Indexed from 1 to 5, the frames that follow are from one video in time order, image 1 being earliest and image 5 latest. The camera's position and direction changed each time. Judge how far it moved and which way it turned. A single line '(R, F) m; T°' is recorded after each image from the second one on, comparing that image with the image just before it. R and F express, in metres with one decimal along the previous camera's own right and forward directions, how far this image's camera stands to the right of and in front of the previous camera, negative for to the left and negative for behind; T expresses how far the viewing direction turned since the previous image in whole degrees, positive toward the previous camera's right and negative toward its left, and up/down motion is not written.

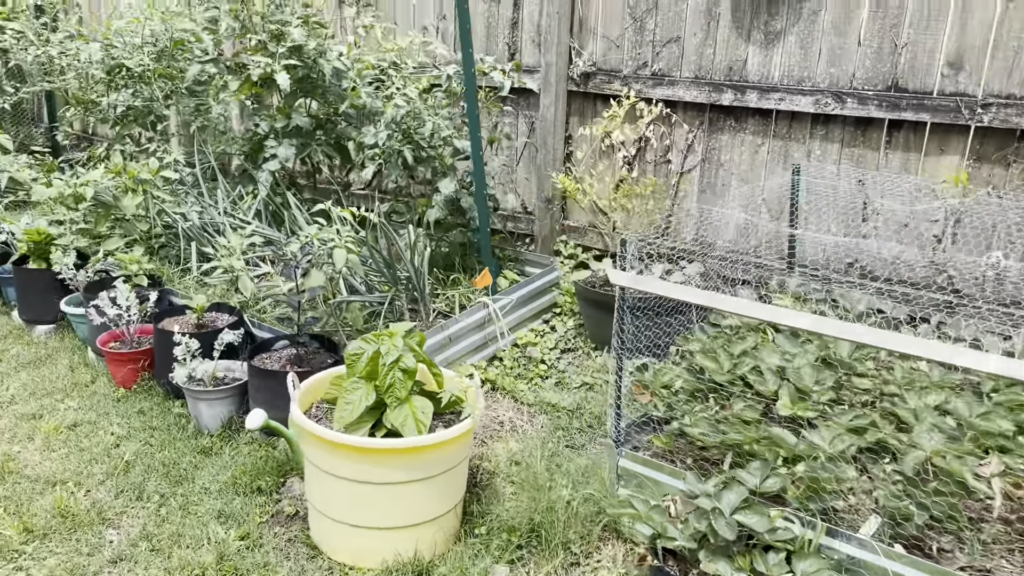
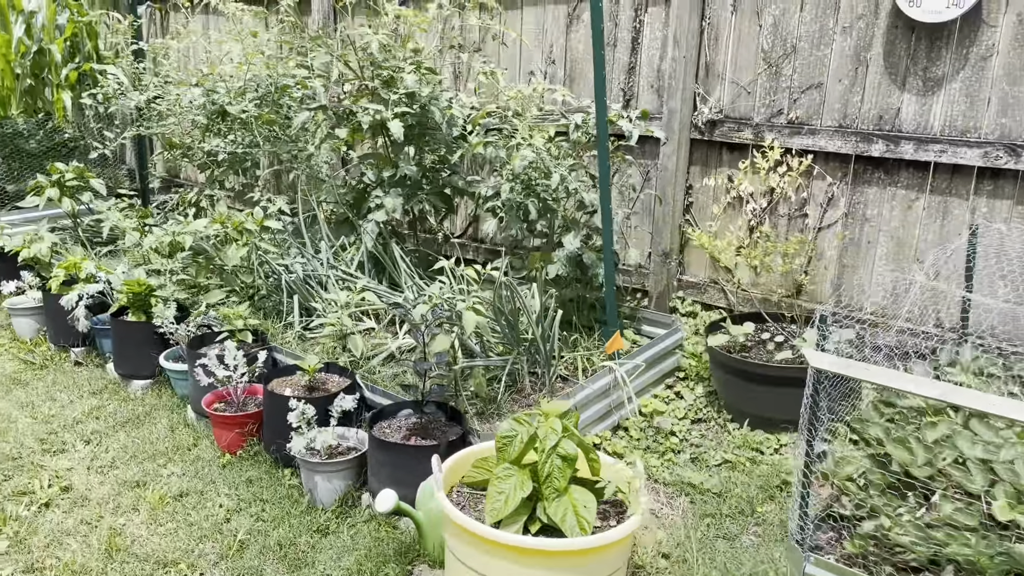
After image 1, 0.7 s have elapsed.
(-0.3, +0.2) m; -3°
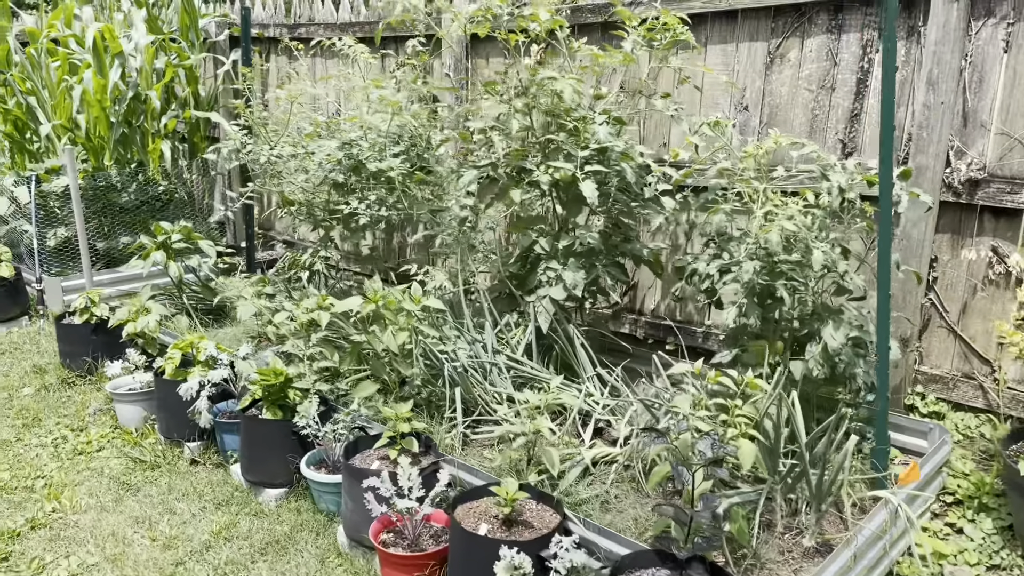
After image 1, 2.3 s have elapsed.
(-0.5, +0.5) m; -3°
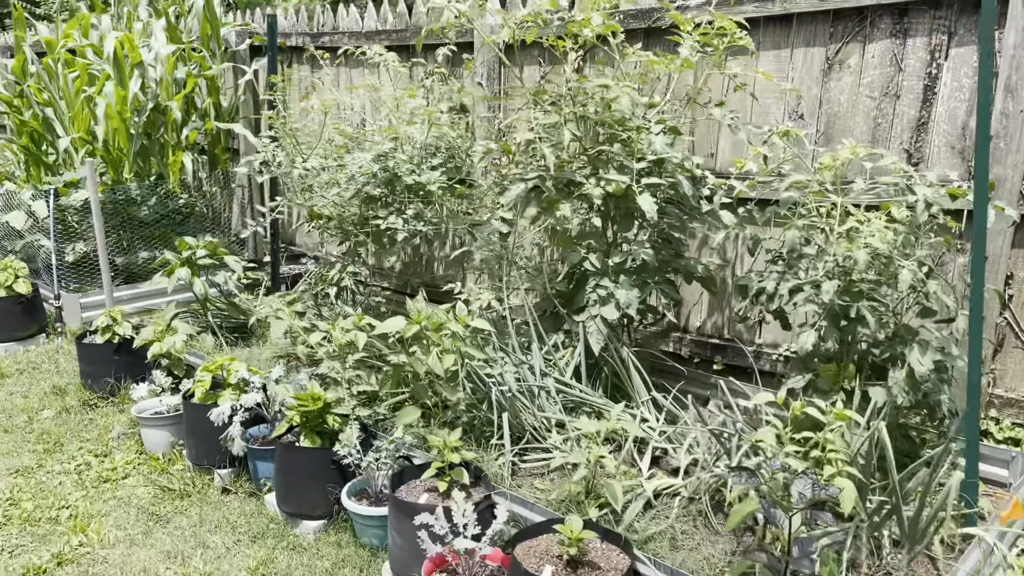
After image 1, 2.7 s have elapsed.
(-0.1, +0.1) m; 0°
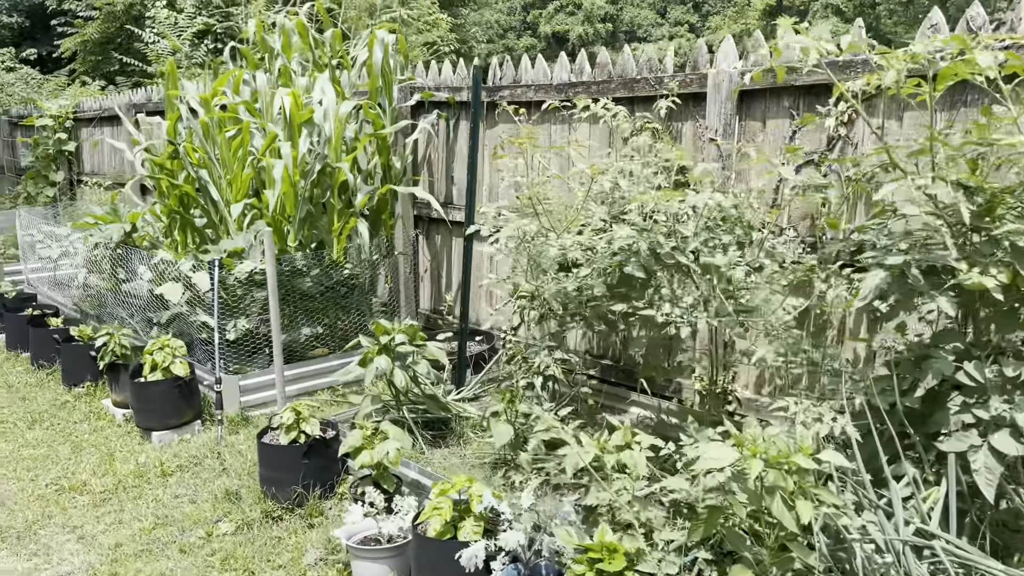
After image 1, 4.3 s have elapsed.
(-0.7, +0.5) m; -4°
